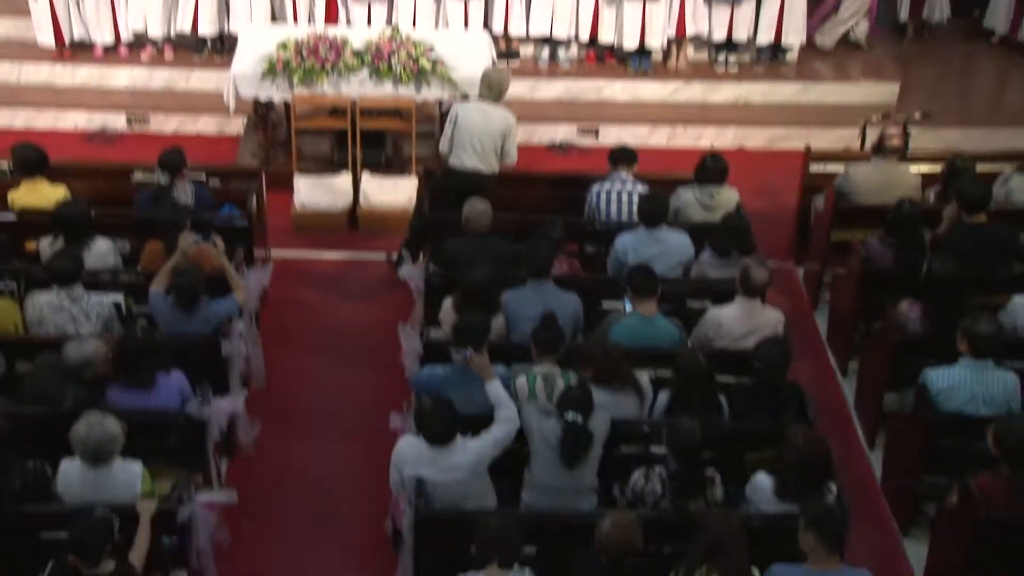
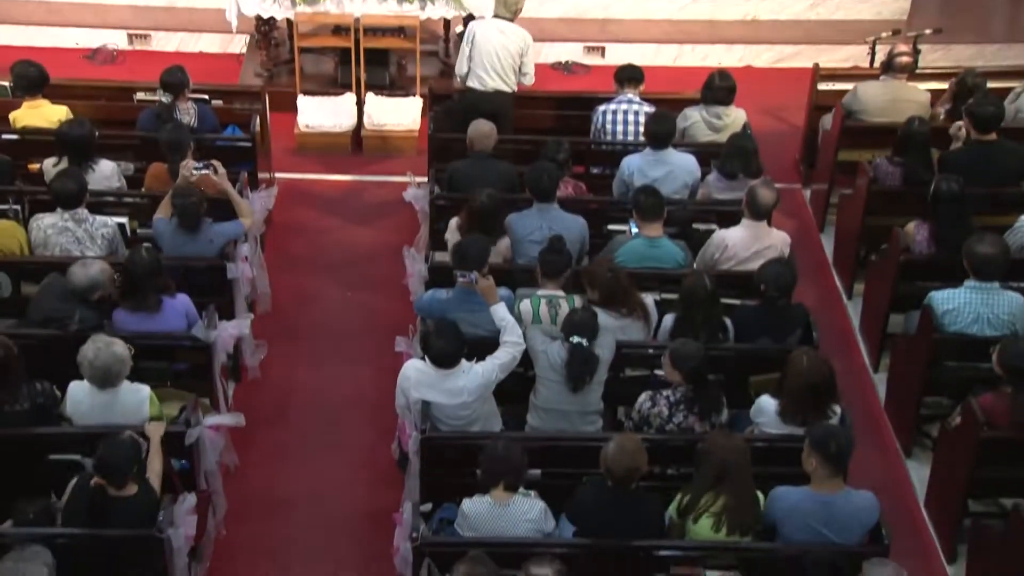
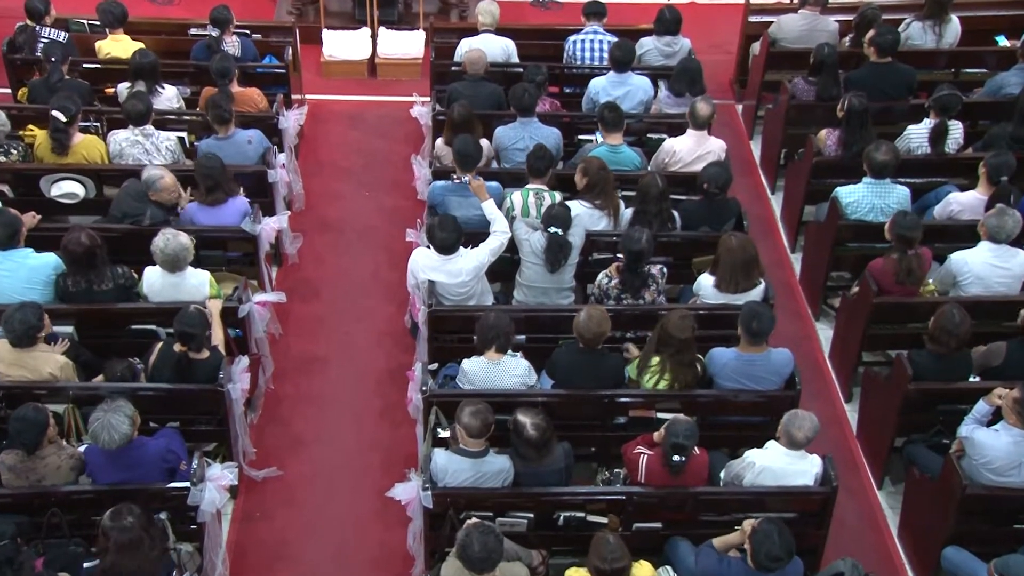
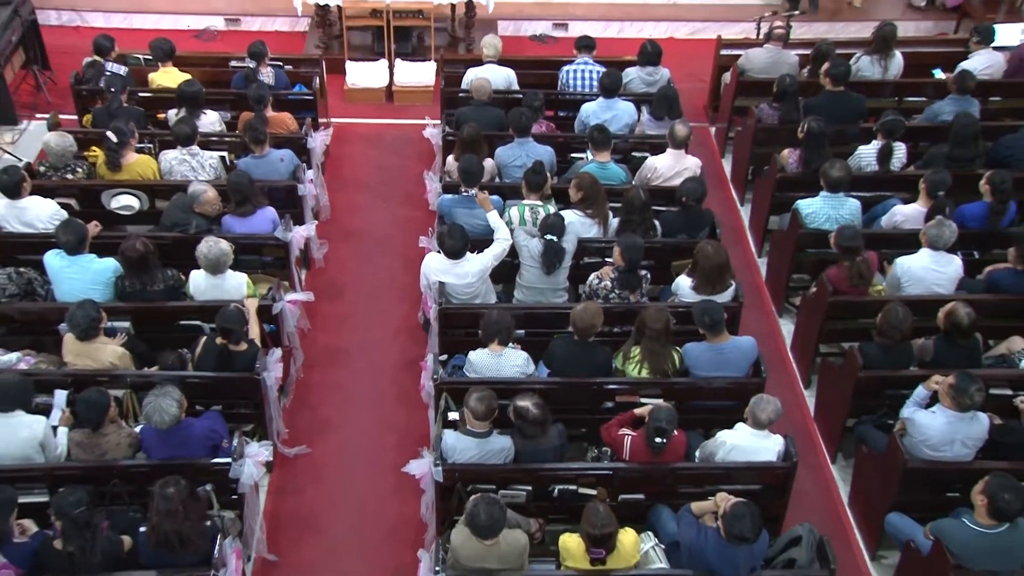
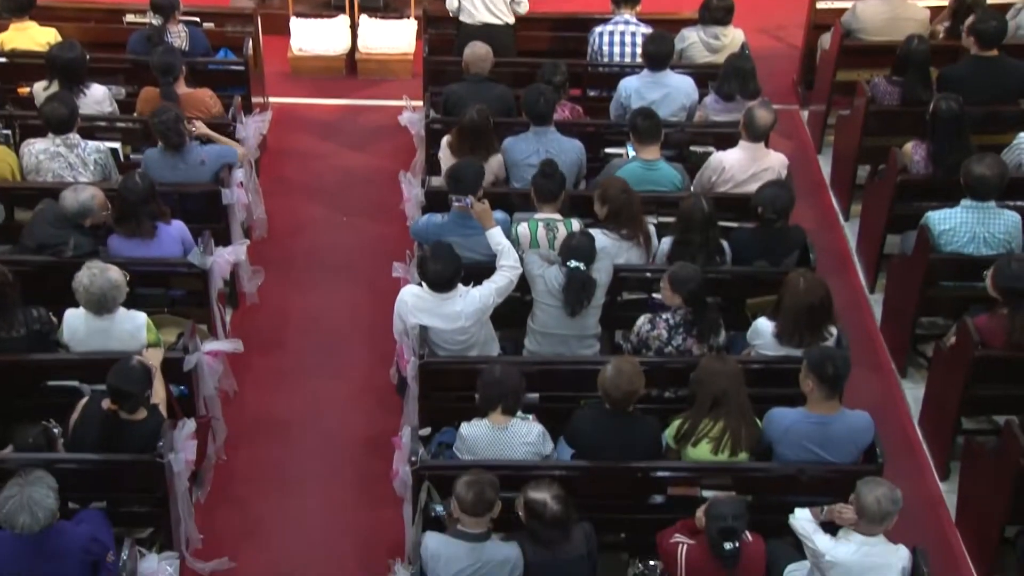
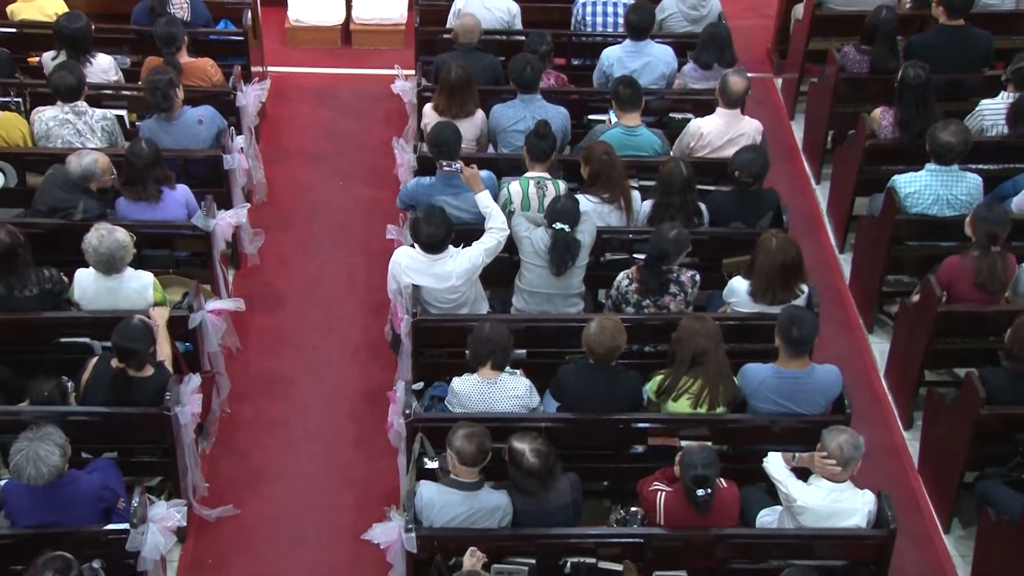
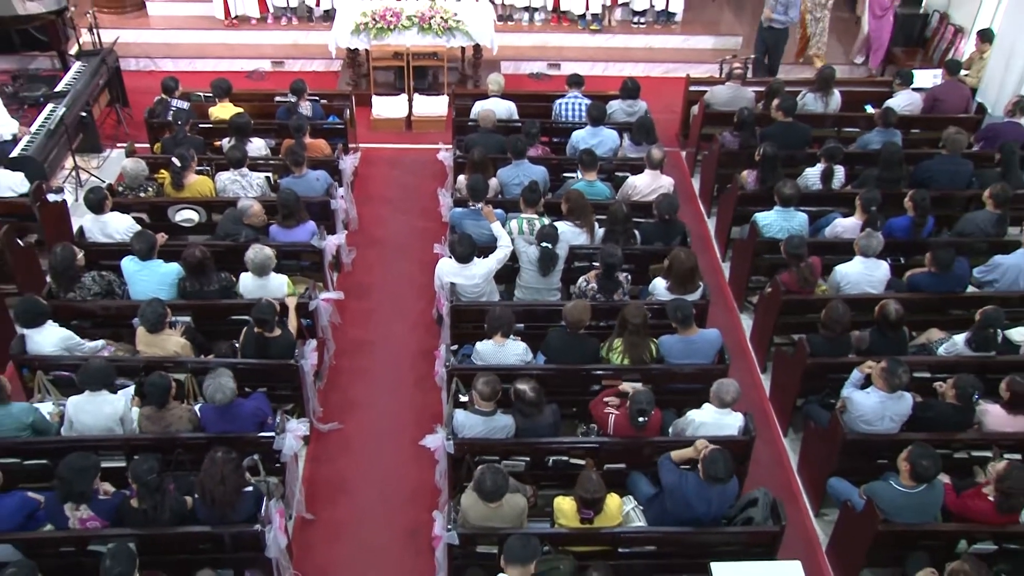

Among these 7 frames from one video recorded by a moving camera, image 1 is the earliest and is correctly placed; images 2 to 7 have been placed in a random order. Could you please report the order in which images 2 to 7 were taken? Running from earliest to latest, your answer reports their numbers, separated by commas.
2, 5, 6, 3, 4, 7
